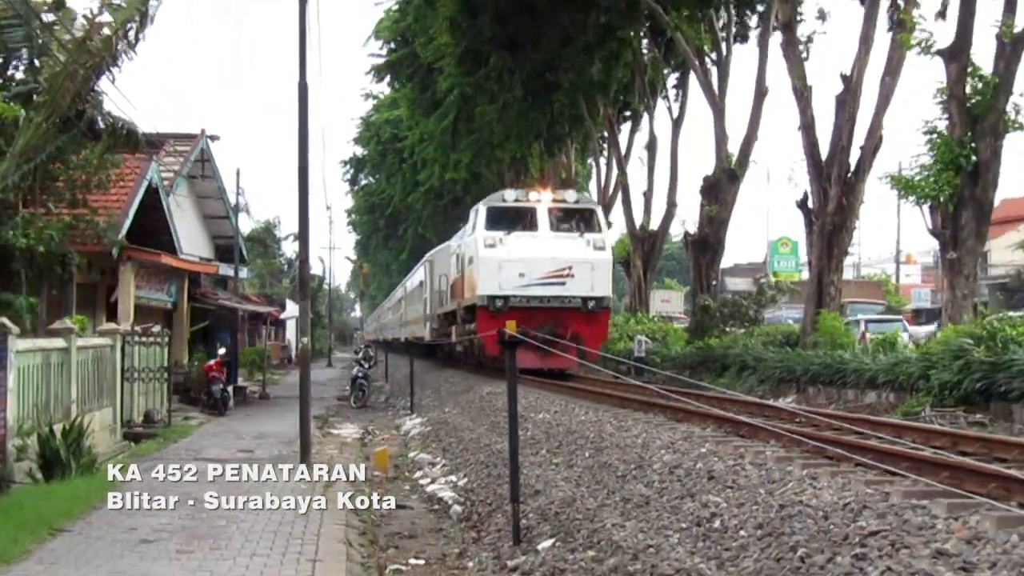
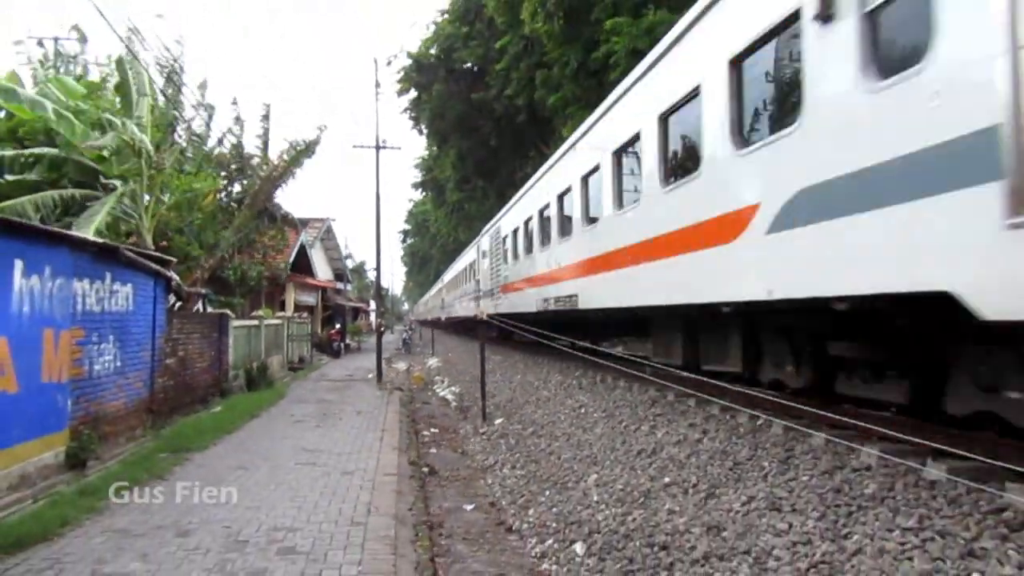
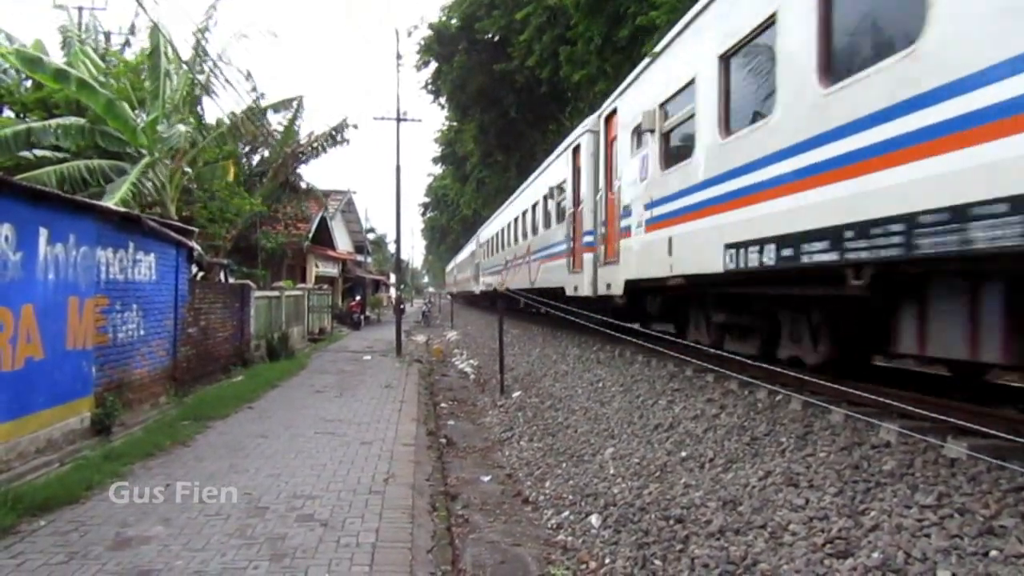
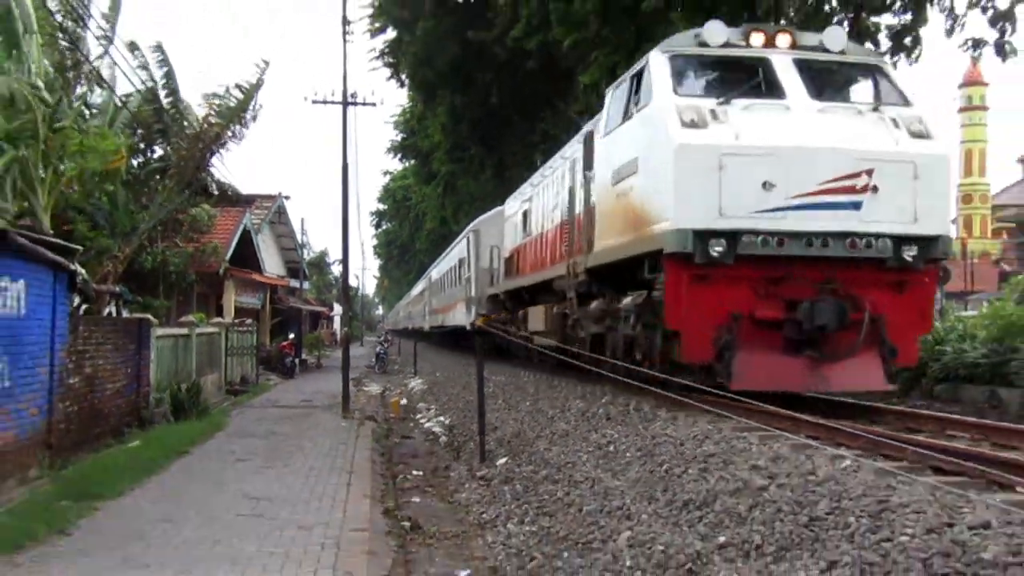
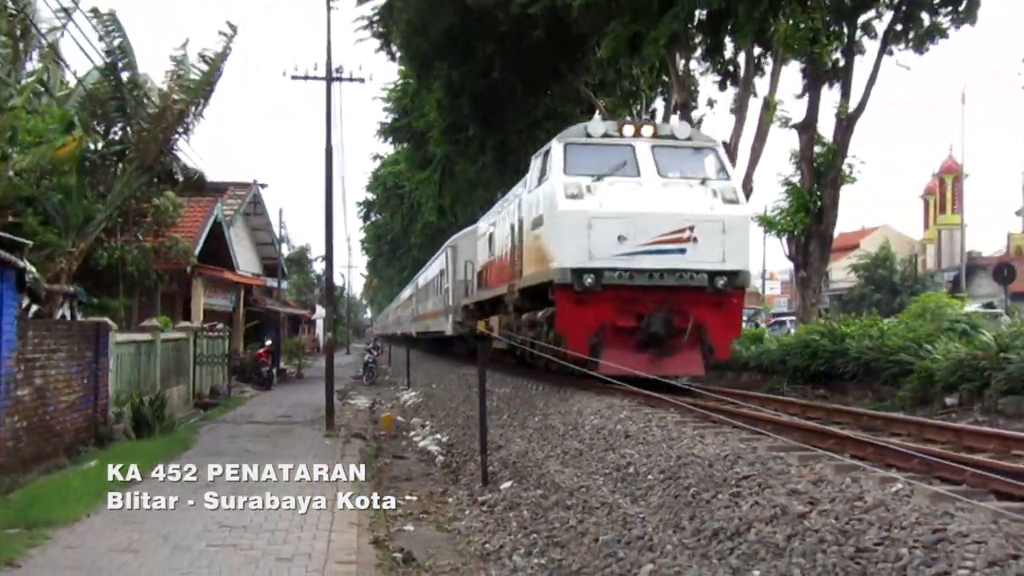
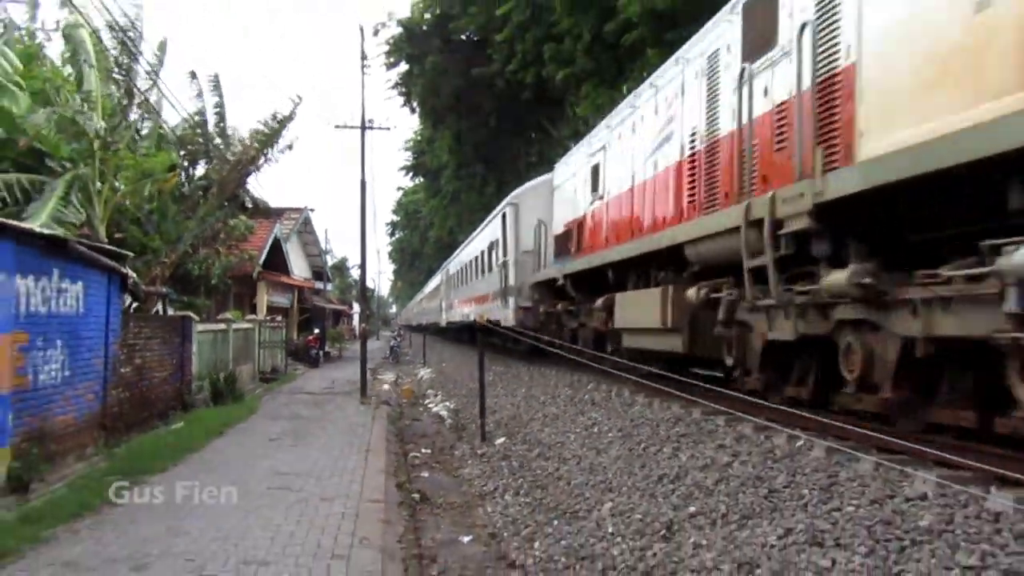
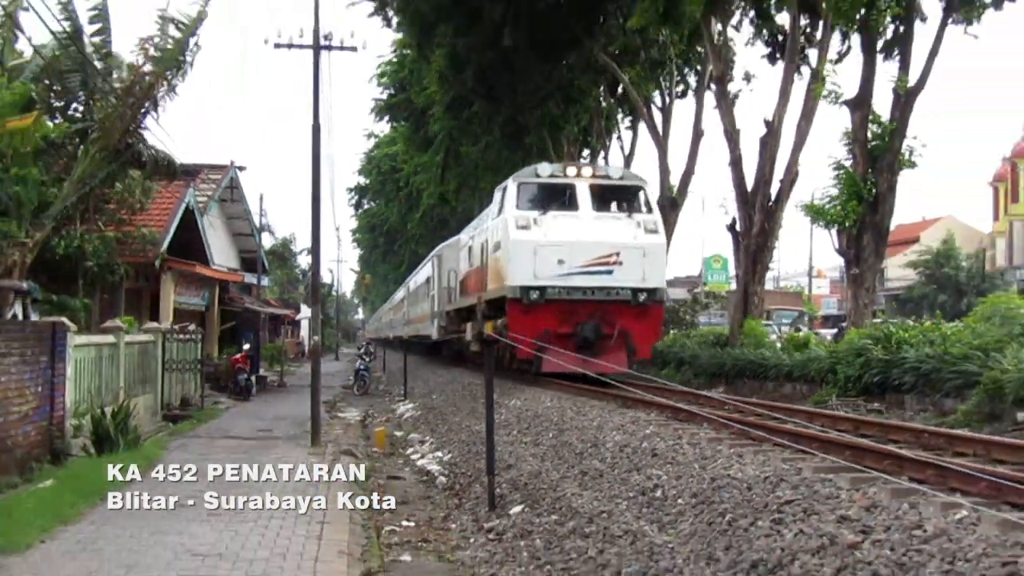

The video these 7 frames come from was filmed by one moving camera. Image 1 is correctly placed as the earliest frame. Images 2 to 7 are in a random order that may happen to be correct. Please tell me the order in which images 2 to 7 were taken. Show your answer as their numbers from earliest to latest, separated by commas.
7, 5, 4, 6, 2, 3
